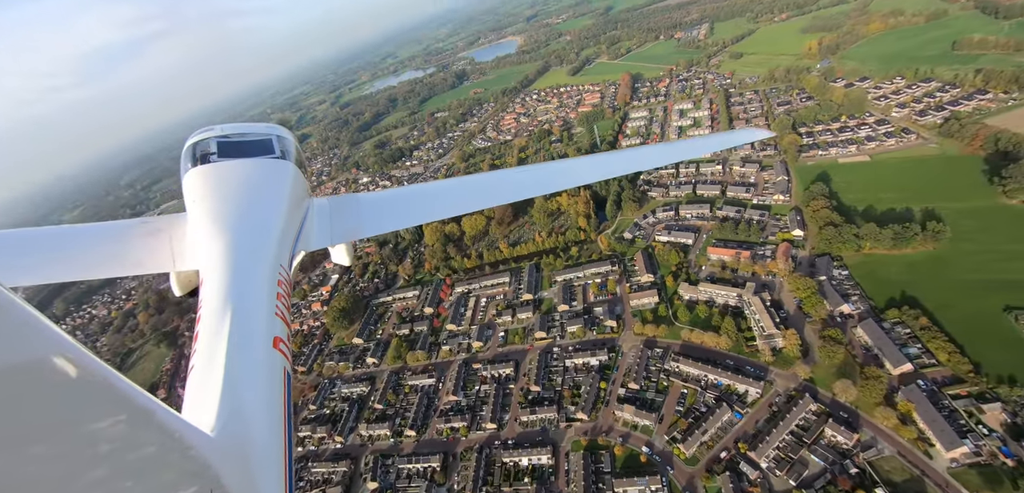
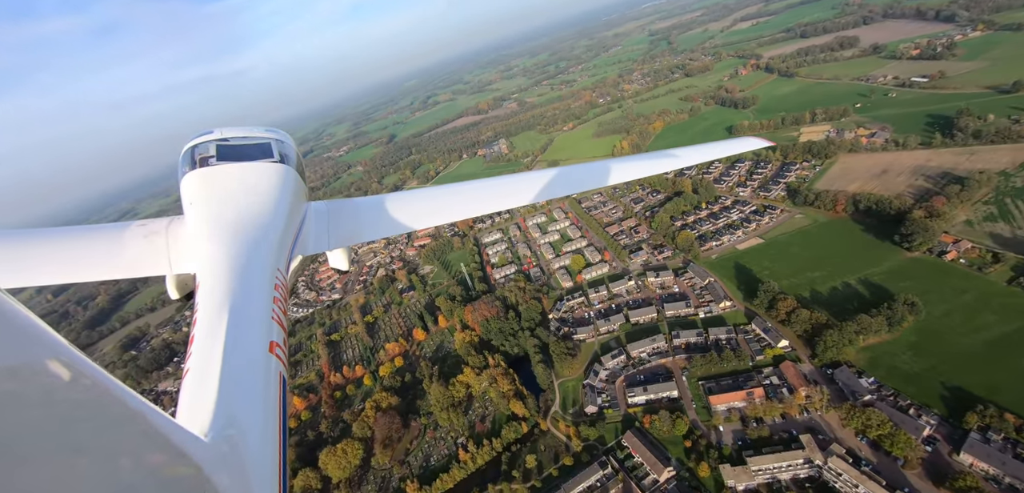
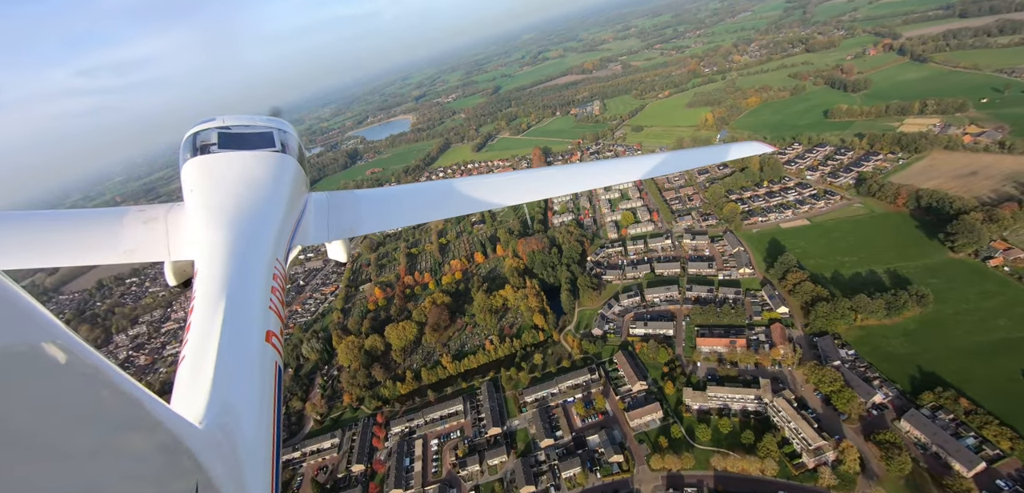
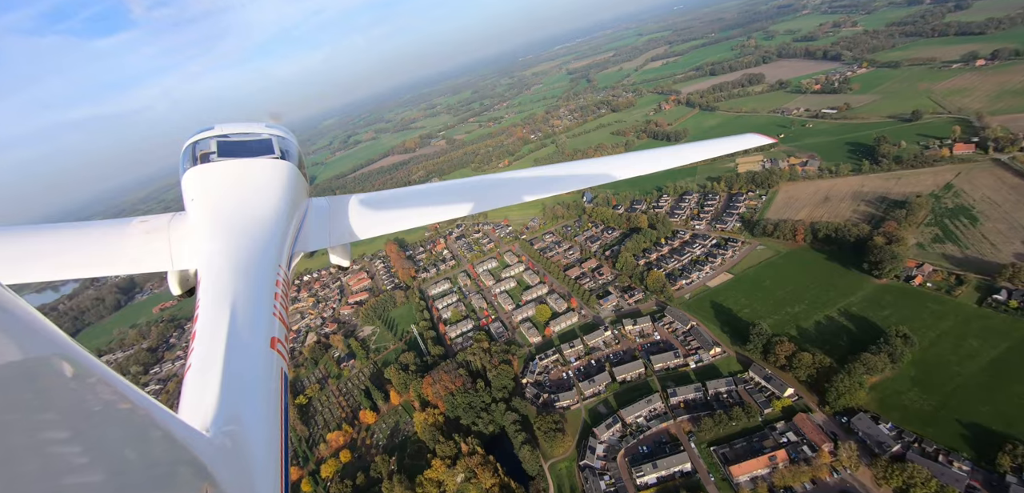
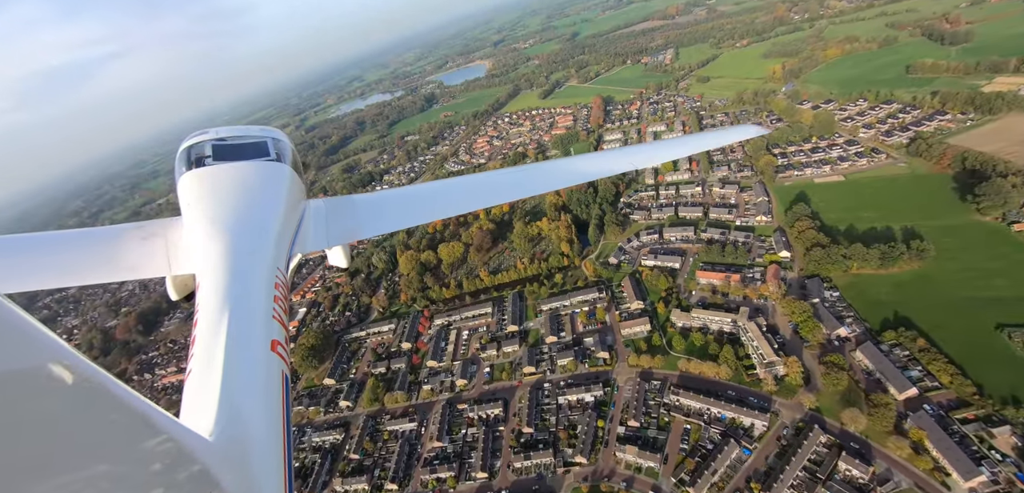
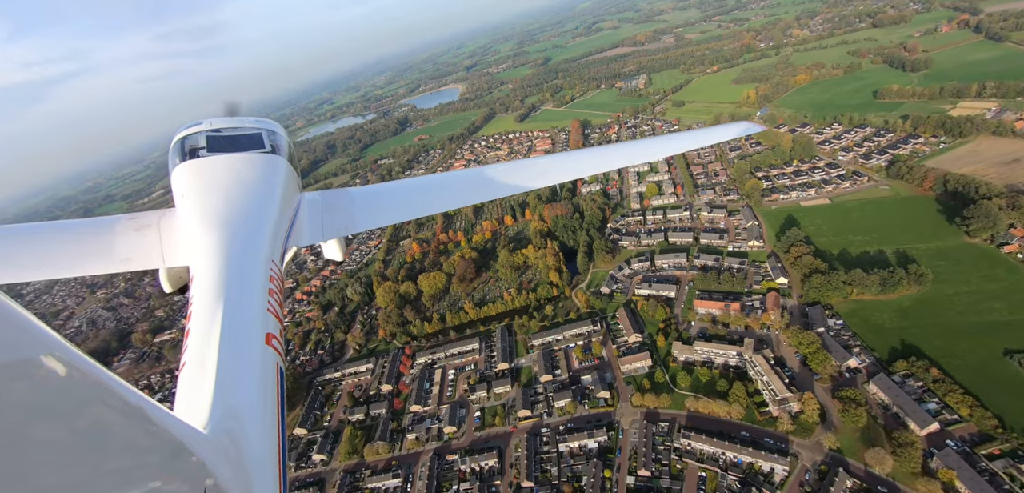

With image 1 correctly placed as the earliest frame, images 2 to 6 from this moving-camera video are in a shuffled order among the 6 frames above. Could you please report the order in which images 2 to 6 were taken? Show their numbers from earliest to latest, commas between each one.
5, 6, 3, 2, 4
